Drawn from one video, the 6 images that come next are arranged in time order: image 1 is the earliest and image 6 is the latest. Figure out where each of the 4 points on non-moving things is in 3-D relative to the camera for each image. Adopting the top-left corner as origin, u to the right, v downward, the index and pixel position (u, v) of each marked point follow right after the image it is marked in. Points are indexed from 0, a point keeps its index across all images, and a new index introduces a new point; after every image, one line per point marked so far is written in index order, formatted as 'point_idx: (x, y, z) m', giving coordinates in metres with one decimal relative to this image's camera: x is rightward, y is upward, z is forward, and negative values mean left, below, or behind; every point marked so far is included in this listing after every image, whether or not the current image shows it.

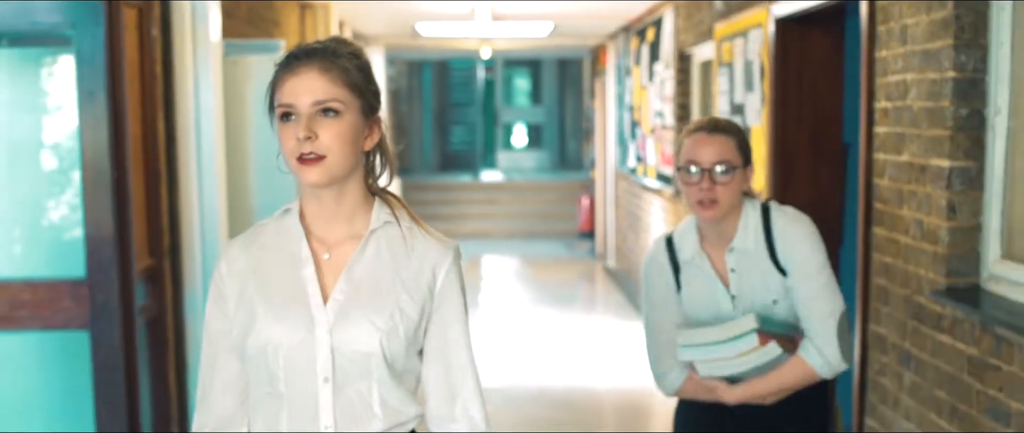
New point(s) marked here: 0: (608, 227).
0: (+0.9, -0.1, +9.4) m
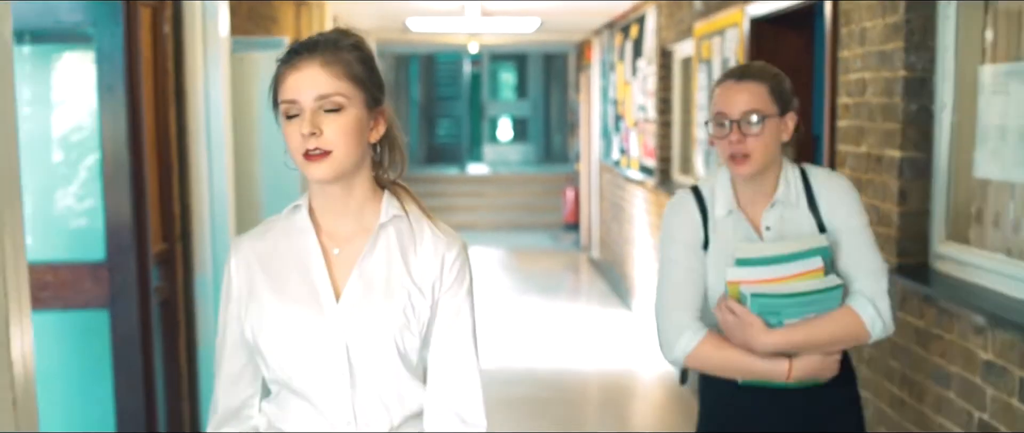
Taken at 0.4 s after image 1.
0: (+0.8, 0.0, +9.7) m
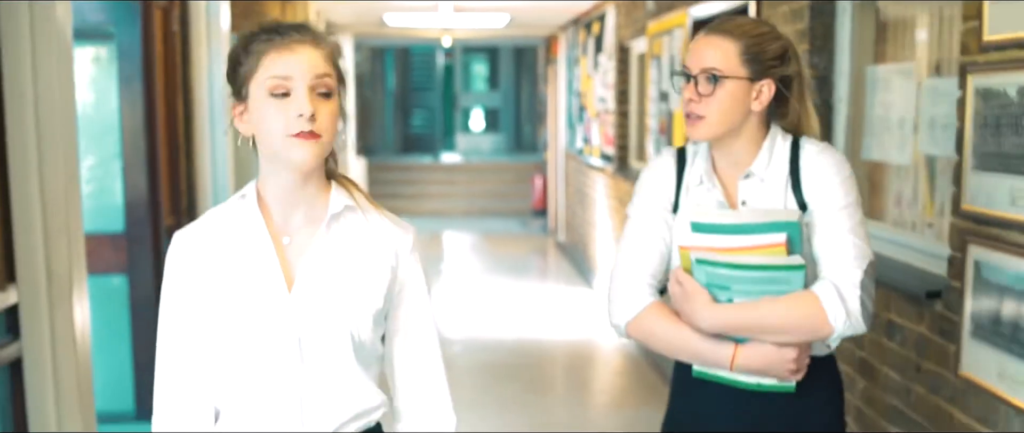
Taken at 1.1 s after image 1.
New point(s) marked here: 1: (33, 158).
0: (+0.5, +0.1, +10.2) m
1: (-1.2, +0.2, +2.5) m
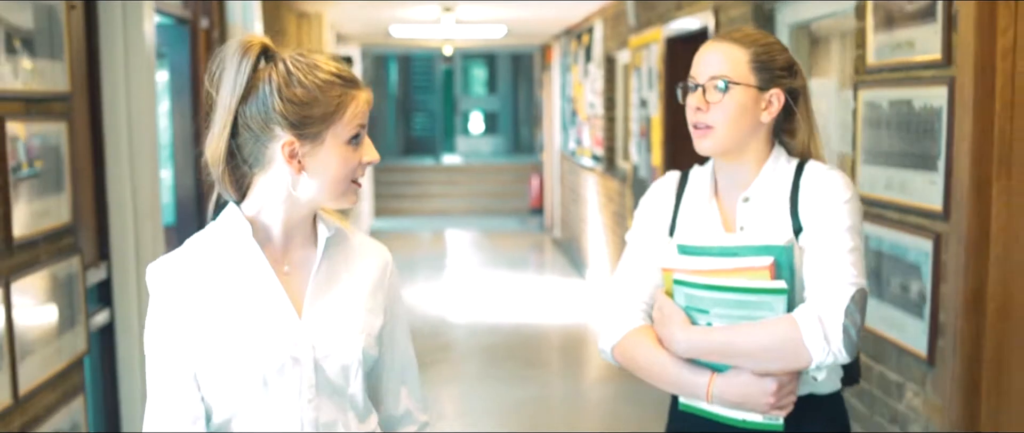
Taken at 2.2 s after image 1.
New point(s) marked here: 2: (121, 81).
0: (+0.5, +0.2, +10.8) m
1: (-1.2, +0.2, +3.1) m
2: (-1.2, +0.4, +3.1) m
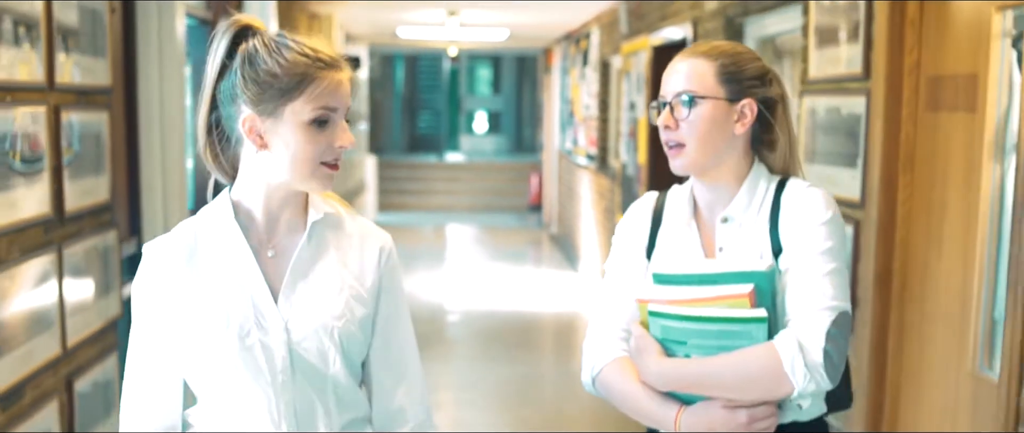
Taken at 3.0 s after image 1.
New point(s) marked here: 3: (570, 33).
0: (+0.5, +0.2, +11.2) m
1: (-1.3, +0.3, +3.5) m
2: (-1.3, +0.5, +3.5) m
3: (+0.6, +1.8, +9.1) m
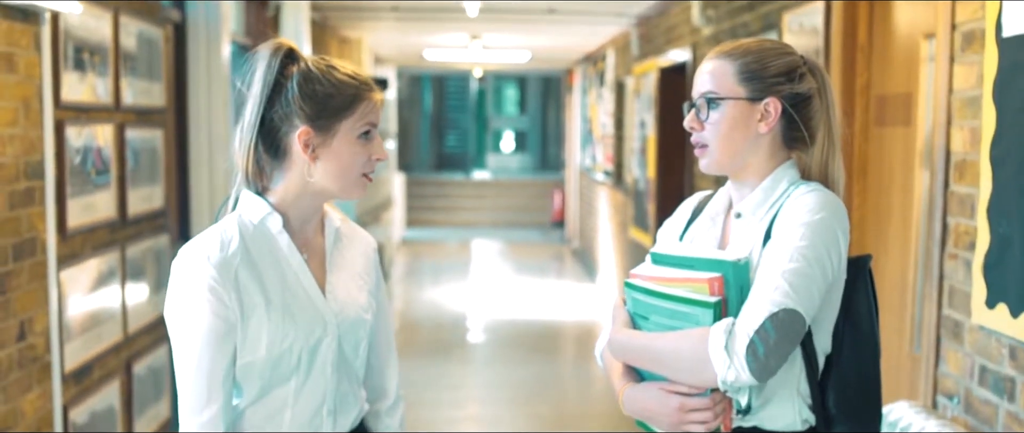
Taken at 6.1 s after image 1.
0: (+0.7, 0.0, +11.5) m
1: (-1.2, +0.2, +3.9) m
2: (-1.2, +0.5, +3.9) m
3: (+0.8, +1.6, +9.5) m
